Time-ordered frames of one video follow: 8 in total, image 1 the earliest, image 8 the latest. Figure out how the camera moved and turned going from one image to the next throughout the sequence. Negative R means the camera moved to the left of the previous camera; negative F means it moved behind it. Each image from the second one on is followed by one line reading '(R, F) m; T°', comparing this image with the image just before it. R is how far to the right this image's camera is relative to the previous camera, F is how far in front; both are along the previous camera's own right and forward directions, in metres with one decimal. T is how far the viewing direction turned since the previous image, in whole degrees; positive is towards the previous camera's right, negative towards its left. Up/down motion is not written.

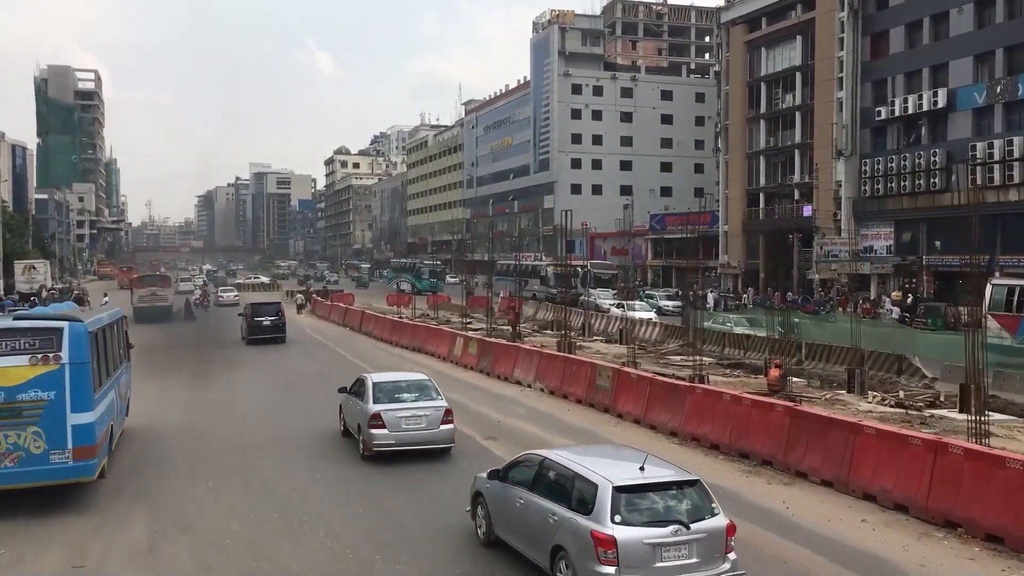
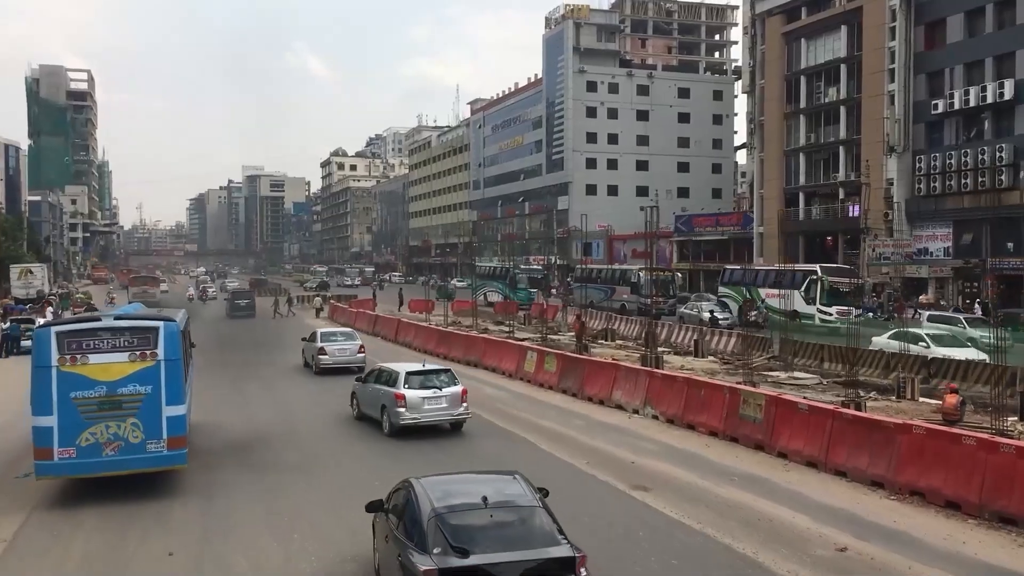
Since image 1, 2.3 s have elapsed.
(-2.1, +3.3) m; +1°
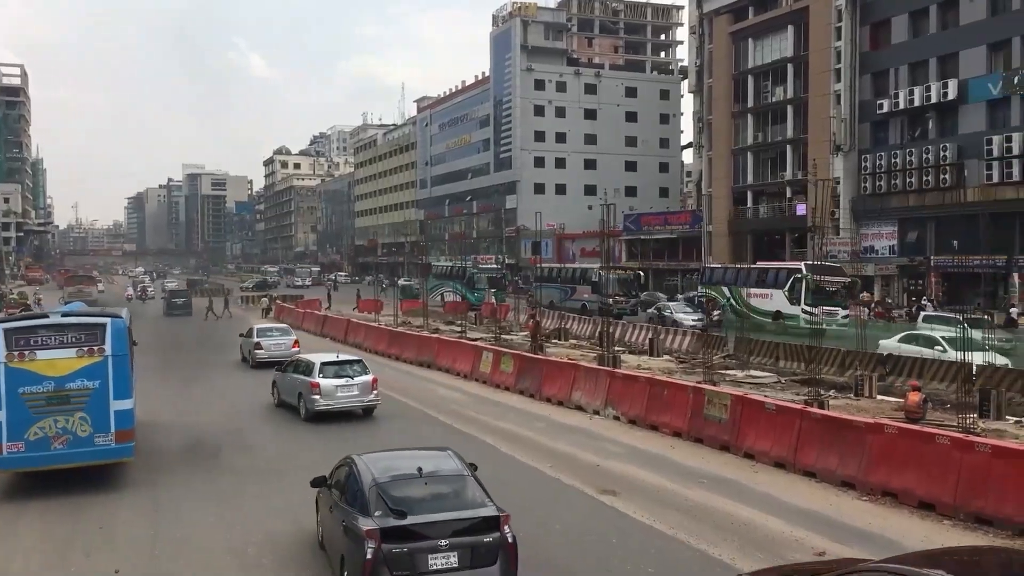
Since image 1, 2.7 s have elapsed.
(-0.2, +0.5) m; +3°
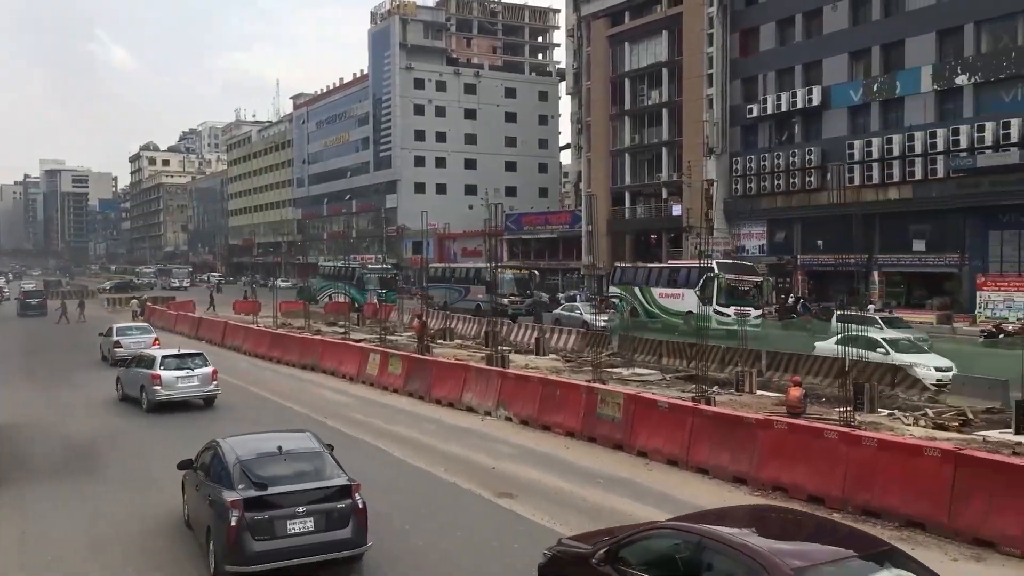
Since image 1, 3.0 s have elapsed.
(-0.2, +0.2) m; +7°
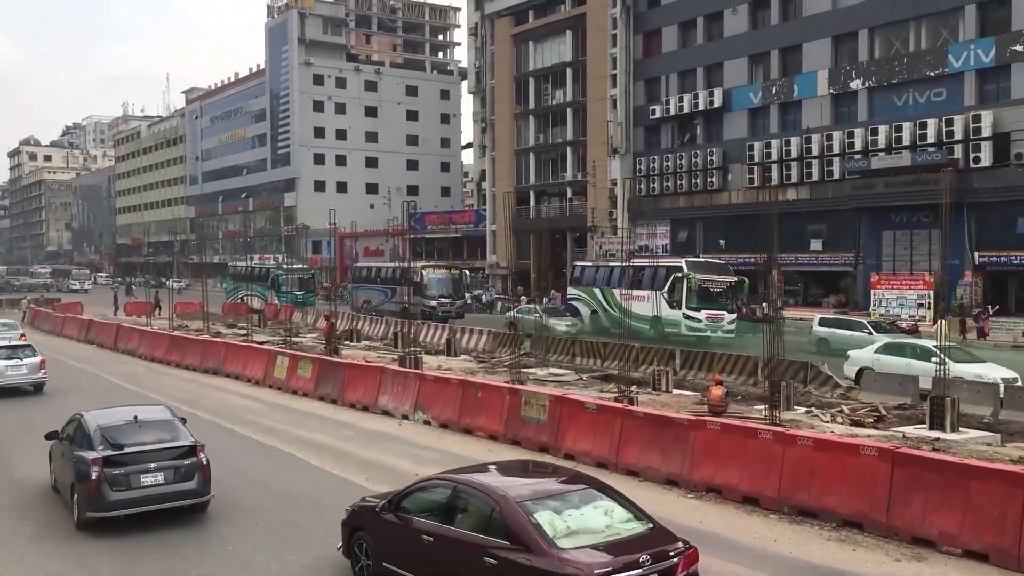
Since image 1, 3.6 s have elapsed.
(-0.3, +0.5) m; +6°
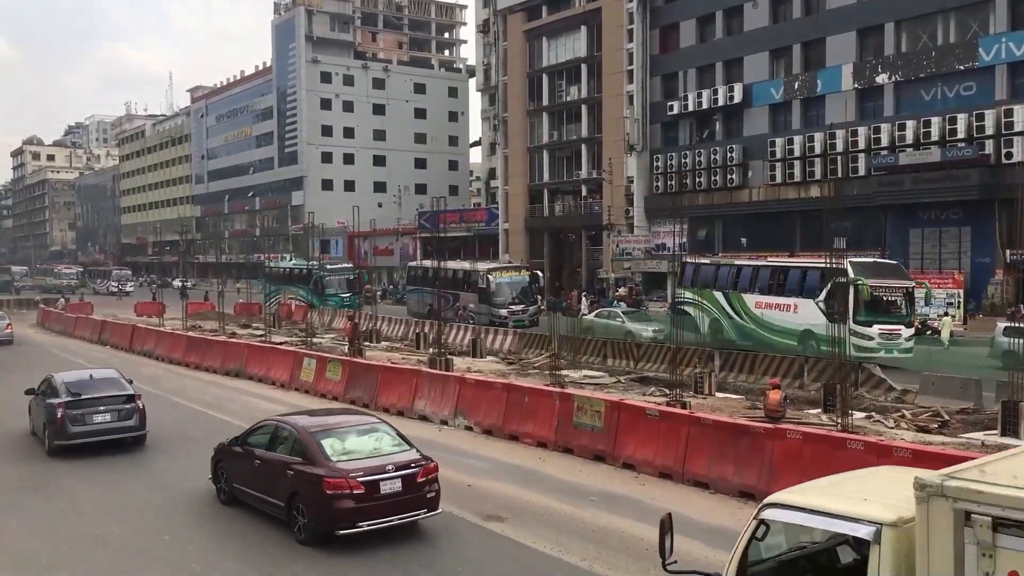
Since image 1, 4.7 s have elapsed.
(-0.7, +0.8) m; 0°
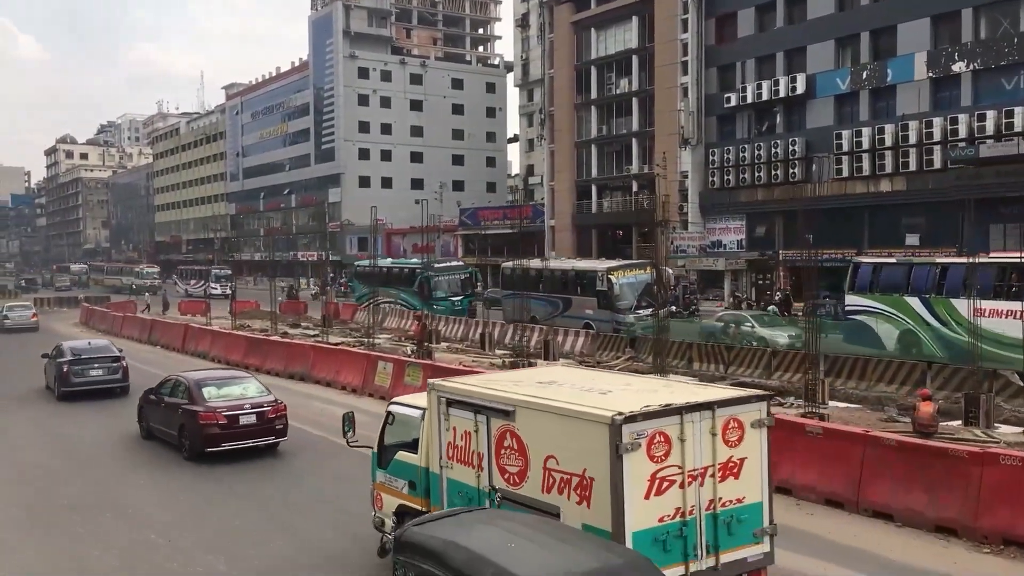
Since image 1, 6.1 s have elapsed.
(-1.3, +1.5) m; -1°
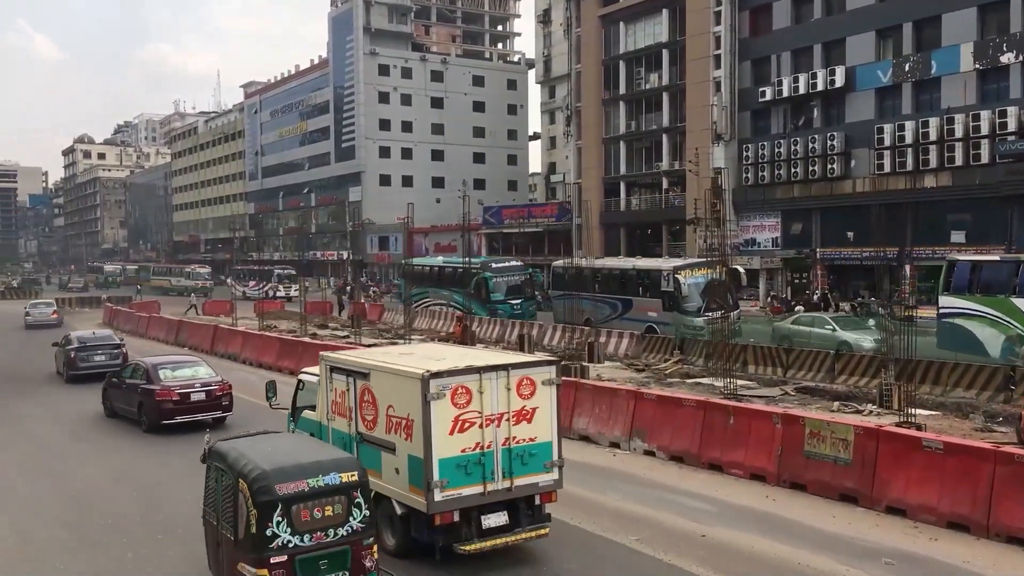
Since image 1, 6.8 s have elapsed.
(-0.7, +1.0) m; -1°
